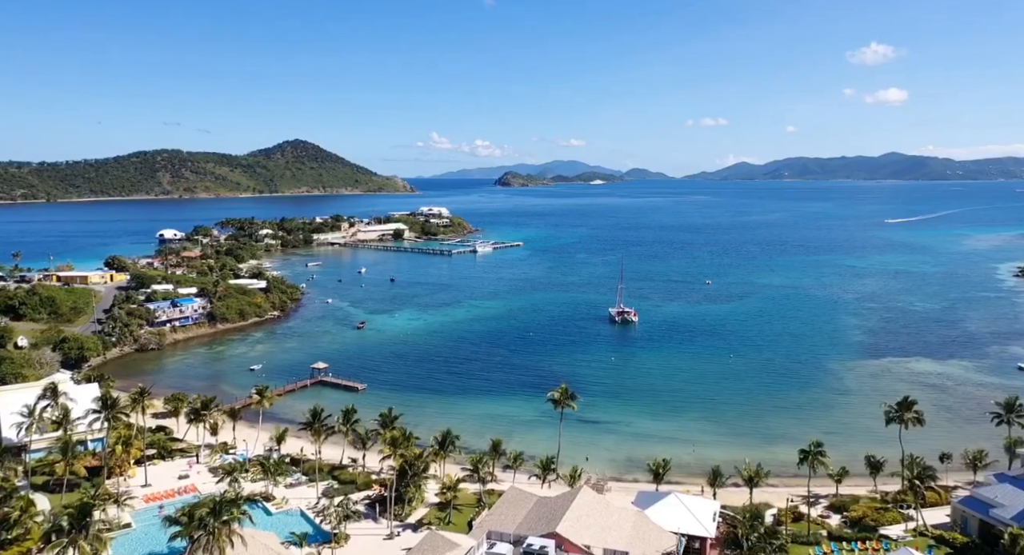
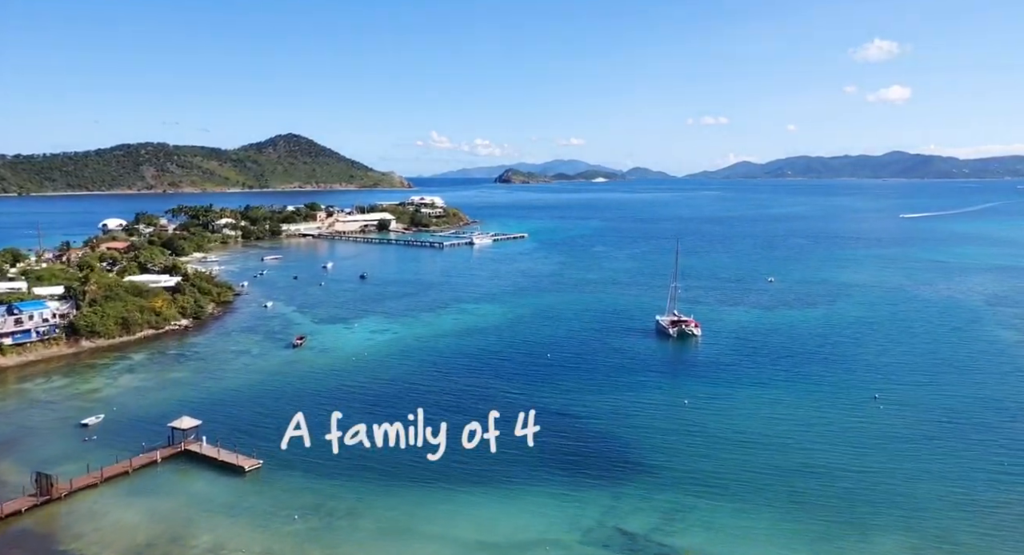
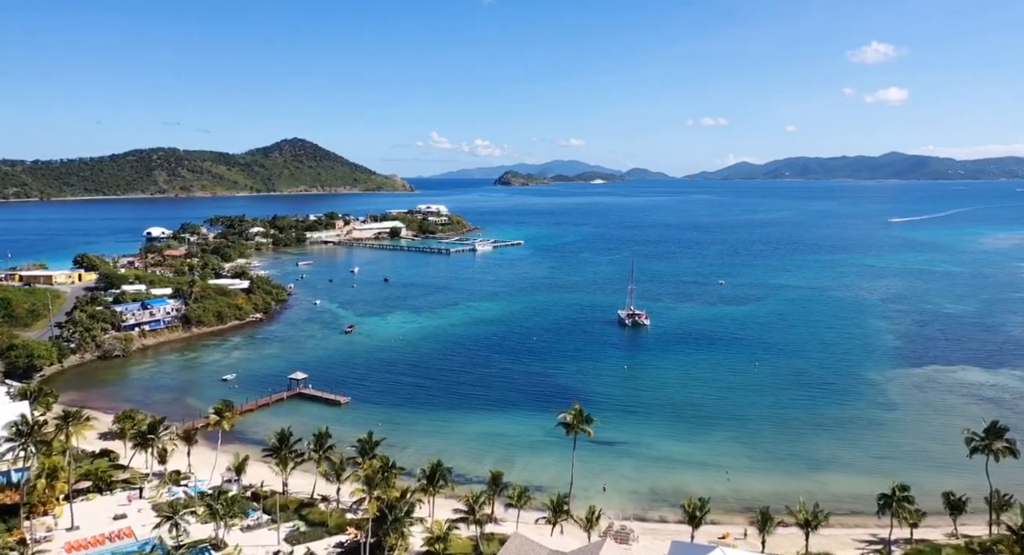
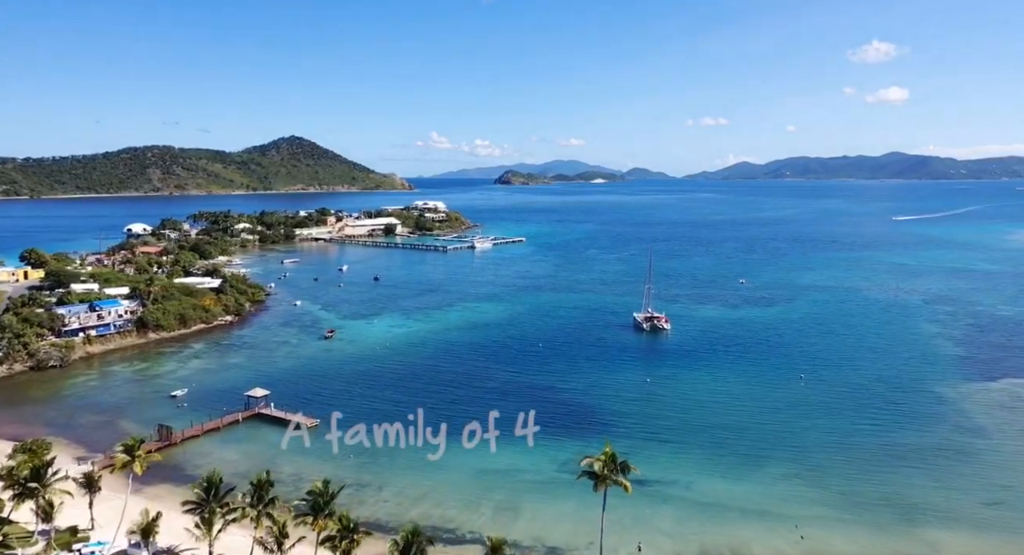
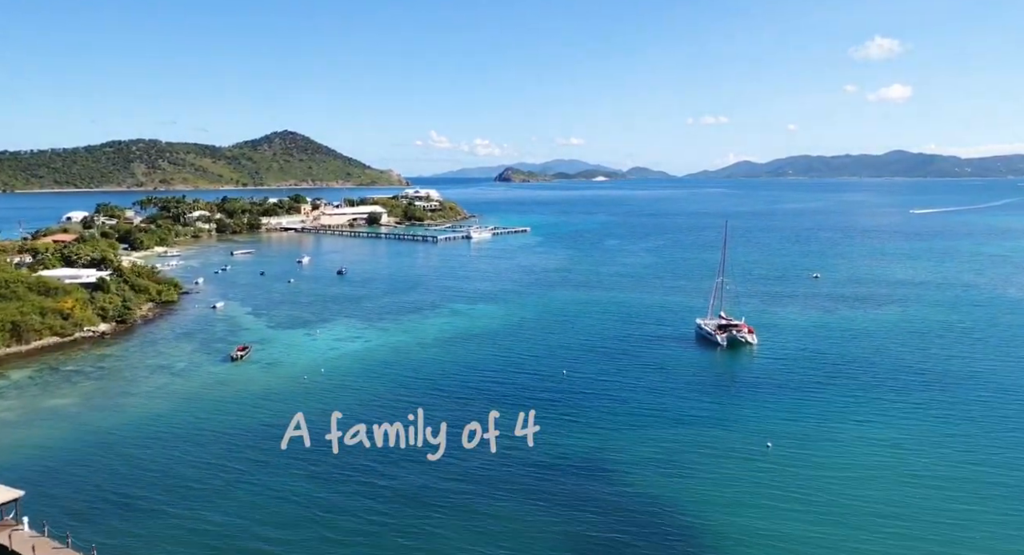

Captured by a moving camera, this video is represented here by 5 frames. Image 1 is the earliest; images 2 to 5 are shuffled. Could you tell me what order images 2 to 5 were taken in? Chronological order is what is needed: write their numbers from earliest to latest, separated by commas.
3, 4, 2, 5
